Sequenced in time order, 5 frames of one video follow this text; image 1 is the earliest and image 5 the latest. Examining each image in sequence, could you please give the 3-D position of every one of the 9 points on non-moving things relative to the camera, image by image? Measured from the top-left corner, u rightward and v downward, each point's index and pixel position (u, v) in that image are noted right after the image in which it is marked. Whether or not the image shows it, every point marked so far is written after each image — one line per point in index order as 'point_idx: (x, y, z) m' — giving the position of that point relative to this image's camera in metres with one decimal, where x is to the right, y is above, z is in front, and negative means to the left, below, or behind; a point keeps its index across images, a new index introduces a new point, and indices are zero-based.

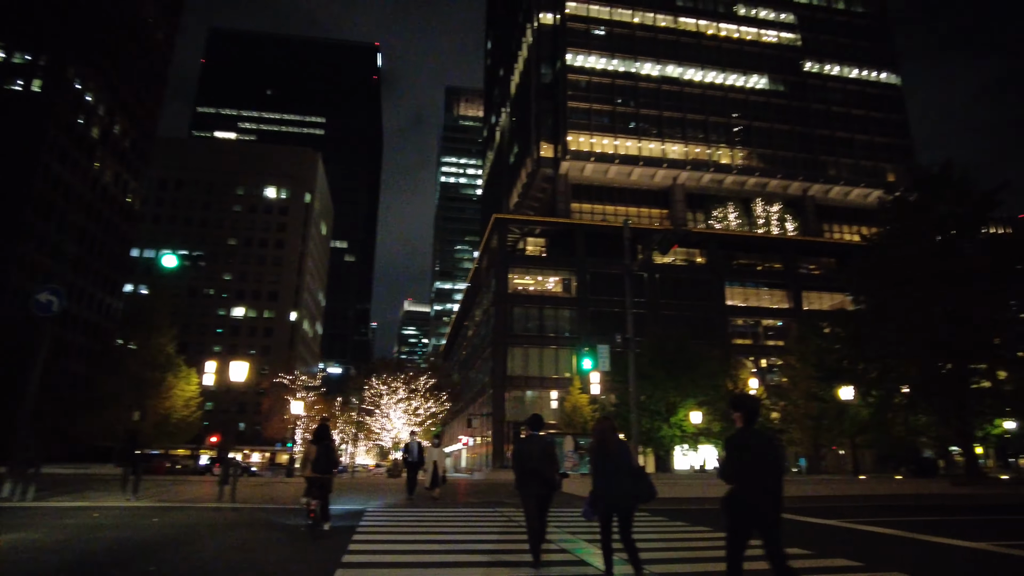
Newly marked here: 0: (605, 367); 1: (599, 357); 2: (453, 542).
0: (+2.8, -2.4, +19.5) m
1: (+2.7, -2.1, +19.5) m
2: (-0.9, -3.8, +9.8) m
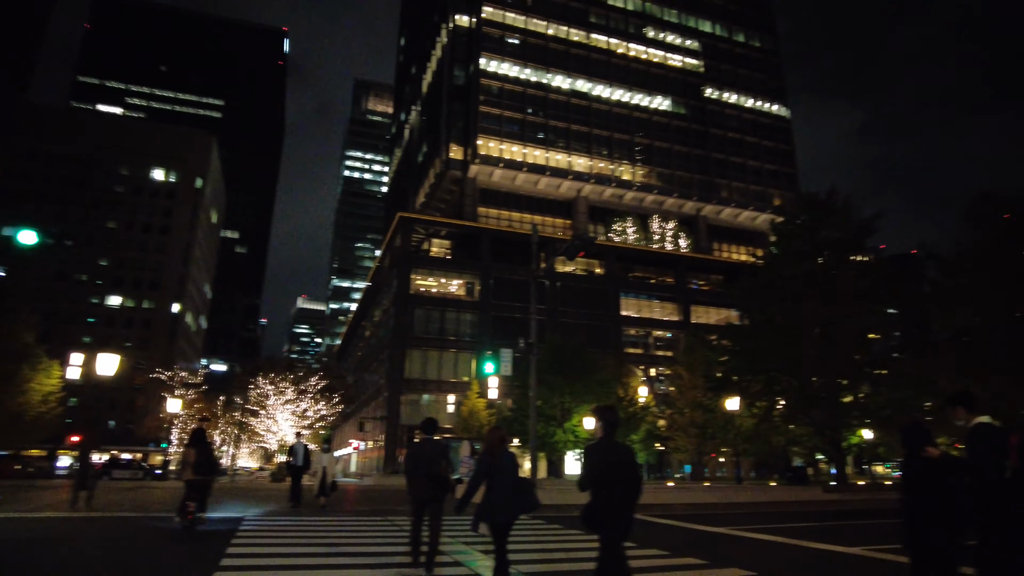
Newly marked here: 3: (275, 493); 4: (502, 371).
0: (-0.2, -2.5, +19.4) m
1: (-0.3, -2.2, +19.4) m
2: (-2.4, -3.7, +9.2) m
3: (-7.1, -6.2, +19.6) m
4: (-0.3, -2.4, +19.3) m
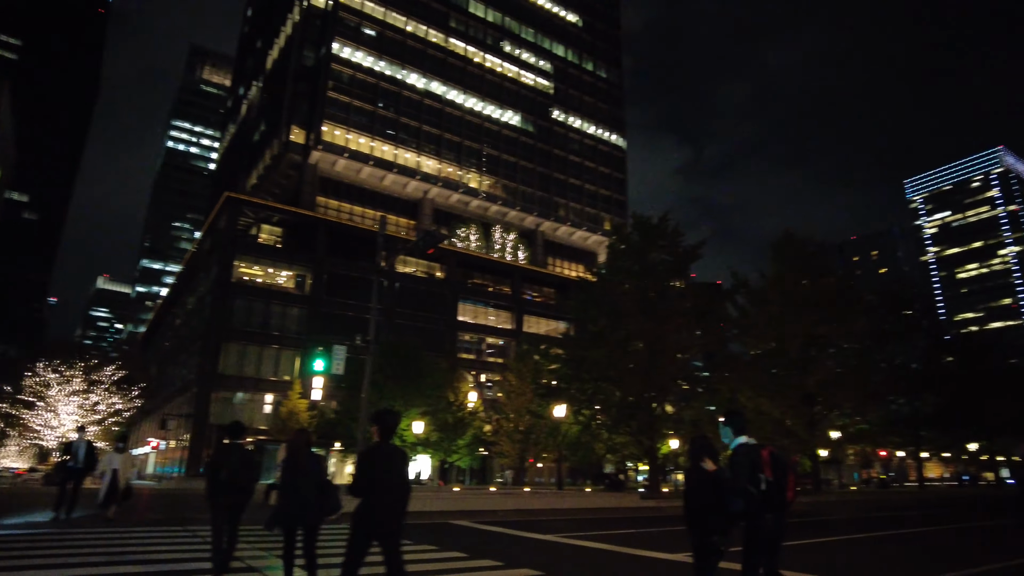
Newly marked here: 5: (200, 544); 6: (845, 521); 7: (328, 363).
0: (-5.0, -2.4, +18.4) m
1: (-5.1, -2.0, +18.3) m
2: (-4.8, -3.4, +8.0) m
3: (-12.0, -5.5, +16.8) m
4: (-5.0, -2.3, +18.2) m
5: (-4.8, -4.1, +10.4) m
6: (+8.6, -6.0, +16.7) m
7: (-4.8, -1.9, +16.9) m
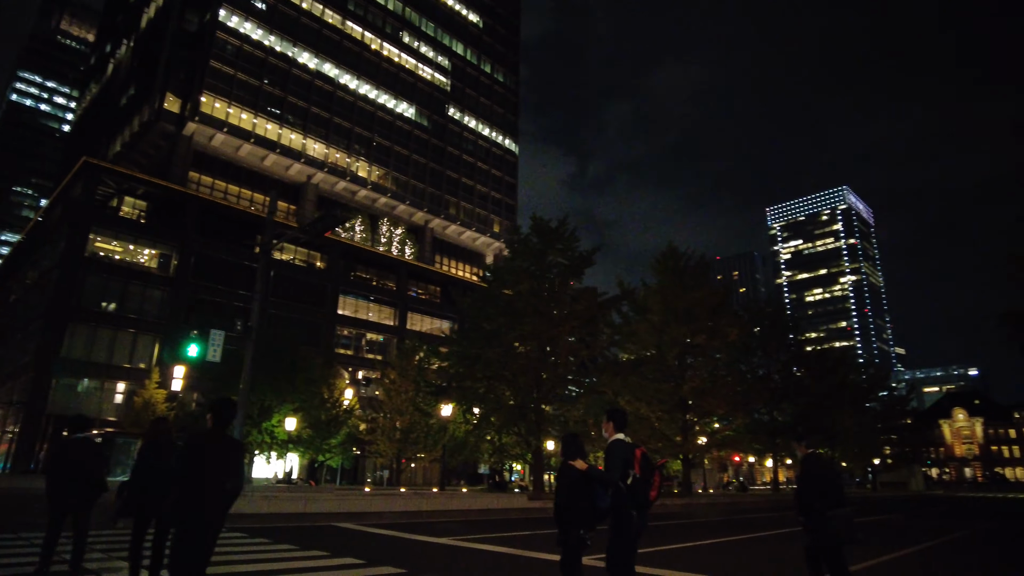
0: (-7.9, -1.9, +16.9) m
1: (-8.0, -1.6, +16.8) m
2: (-6.0, -3.0, +6.6) m
3: (-14.8, -4.6, +14.1) m
4: (-8.0, -1.8, +16.7) m
5: (-6.5, -3.7, +9.1) m
6: (+5.5, -6.4, +17.6) m
7: (-7.5, -1.5, +15.5) m
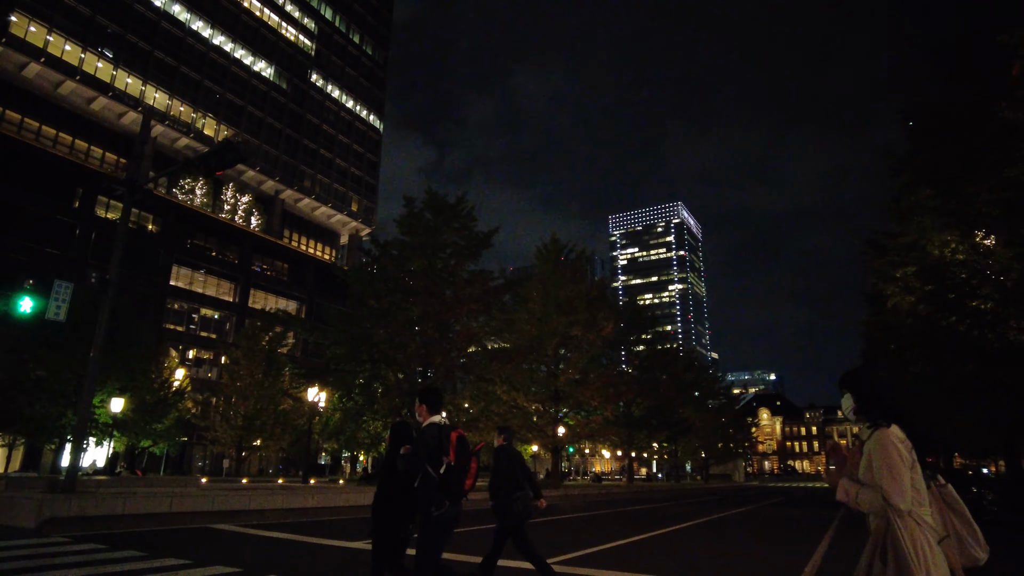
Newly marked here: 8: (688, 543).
0: (-10.5, -0.8, +13.8) m
1: (-10.5, -0.4, +13.7) m
2: (-6.3, -2.3, +4.3) m
3: (-16.7, -3.0, +9.5) m
4: (-10.5, -0.7, +13.6) m
5: (-7.4, -2.8, +6.5) m
6: (+2.0, -6.2, +17.6) m
7: (-9.7, -0.4, +12.5) m
8: (+3.4, -5.0, +13.0) m
